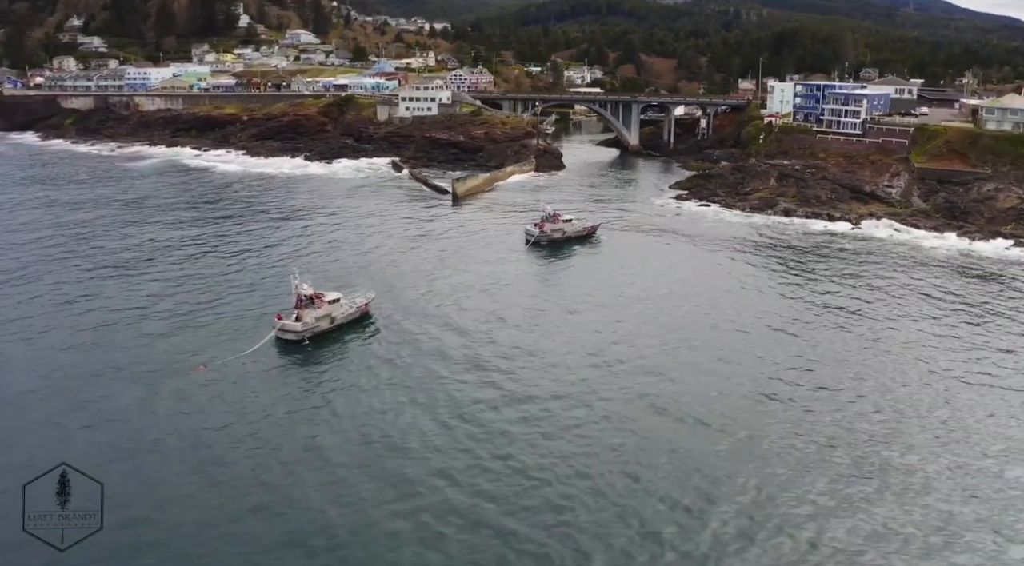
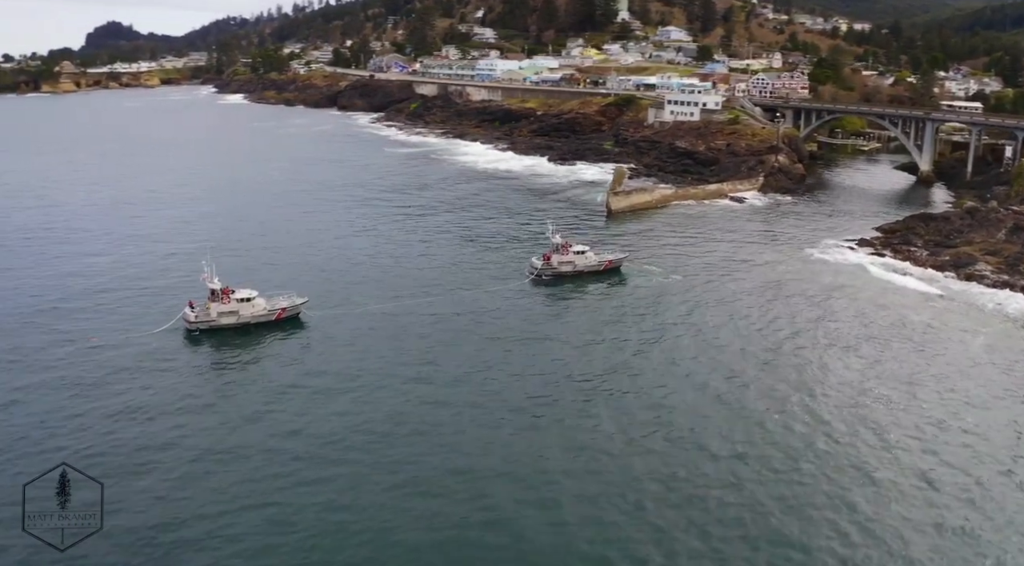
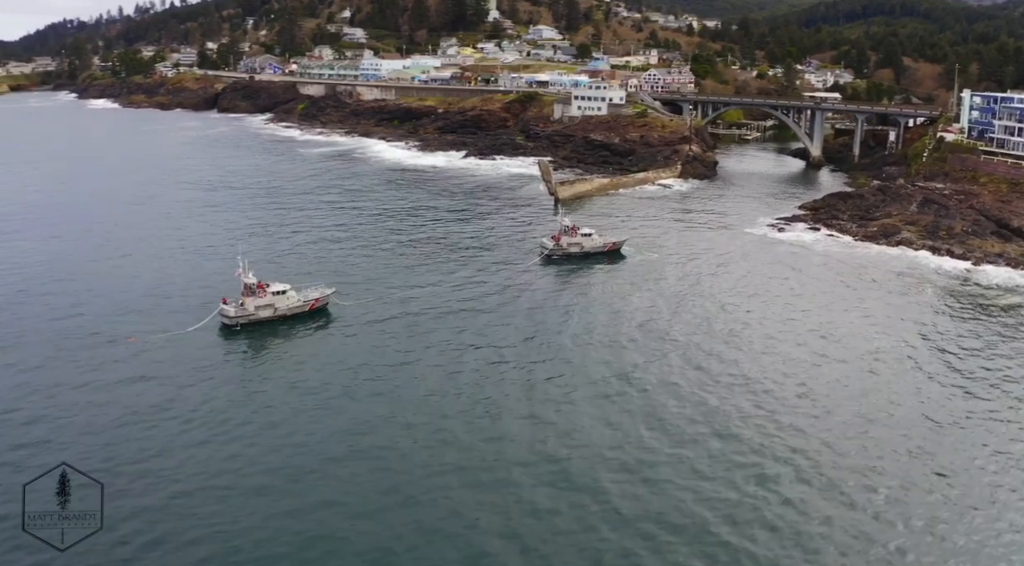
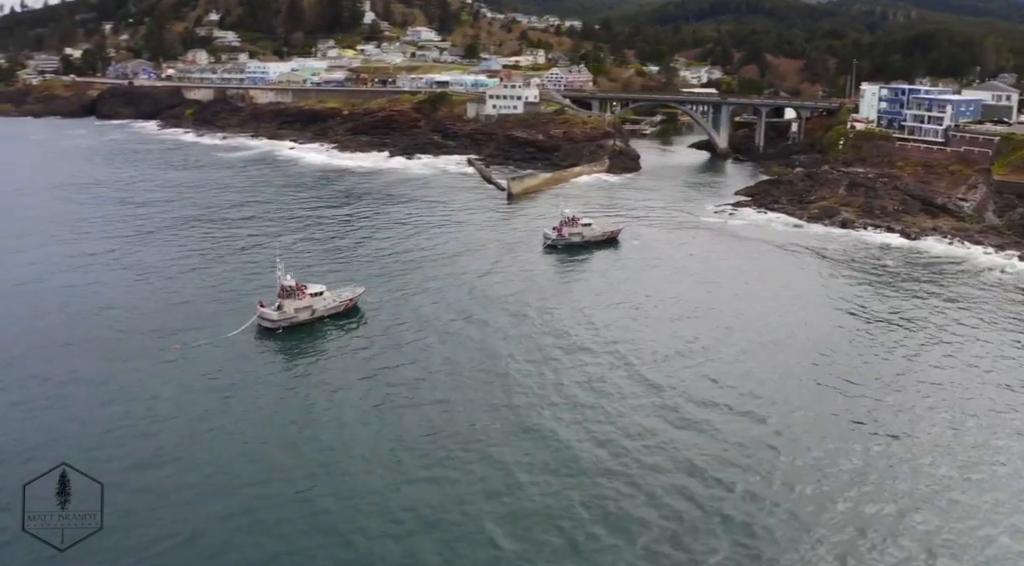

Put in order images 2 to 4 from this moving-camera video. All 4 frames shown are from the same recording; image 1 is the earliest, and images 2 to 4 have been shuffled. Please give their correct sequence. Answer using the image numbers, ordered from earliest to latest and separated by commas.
4, 3, 2
